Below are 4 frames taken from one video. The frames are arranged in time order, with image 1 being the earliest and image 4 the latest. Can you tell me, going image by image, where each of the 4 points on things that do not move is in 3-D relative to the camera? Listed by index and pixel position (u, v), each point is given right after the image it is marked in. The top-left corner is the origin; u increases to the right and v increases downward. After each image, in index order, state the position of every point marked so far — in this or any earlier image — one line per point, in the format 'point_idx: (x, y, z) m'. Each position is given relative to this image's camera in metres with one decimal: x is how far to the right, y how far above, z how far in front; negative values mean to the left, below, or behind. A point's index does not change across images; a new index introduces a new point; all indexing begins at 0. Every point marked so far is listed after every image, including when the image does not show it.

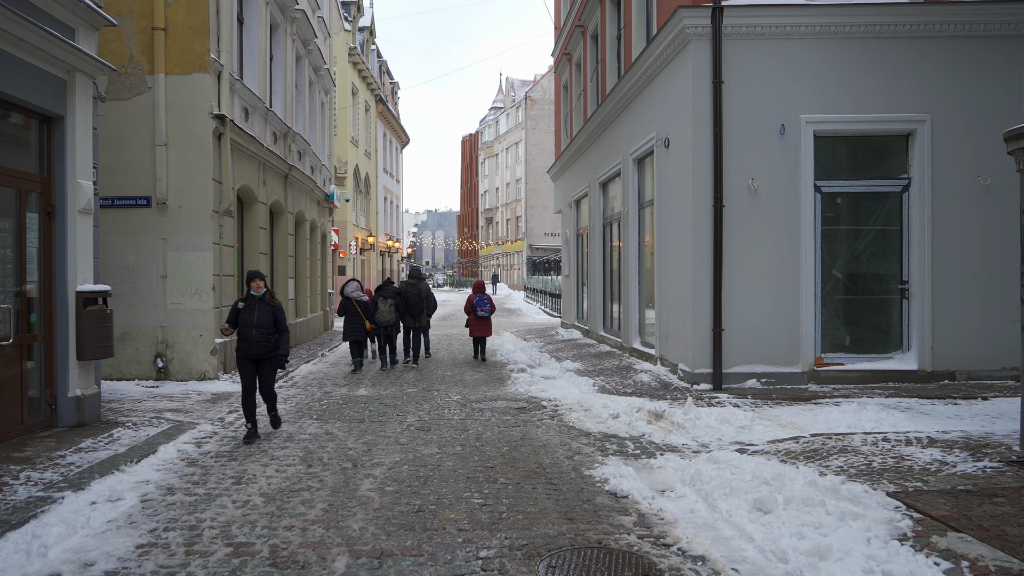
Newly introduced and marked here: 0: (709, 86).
0: (+2.4, +2.5, +9.8) m
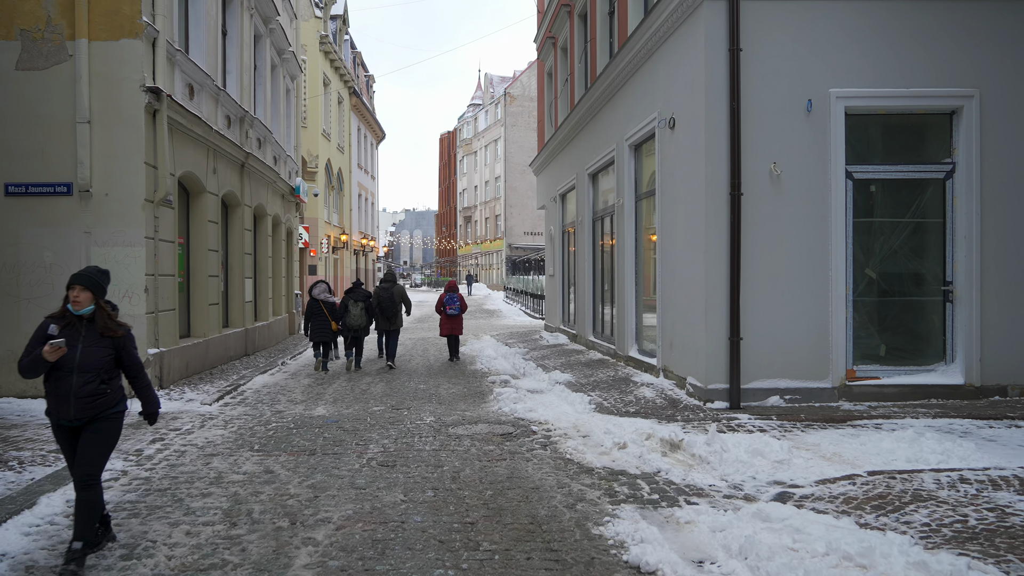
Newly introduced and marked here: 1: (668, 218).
0: (+2.2, +2.4, +8.4) m
1: (+1.9, +0.9, +9.9) m
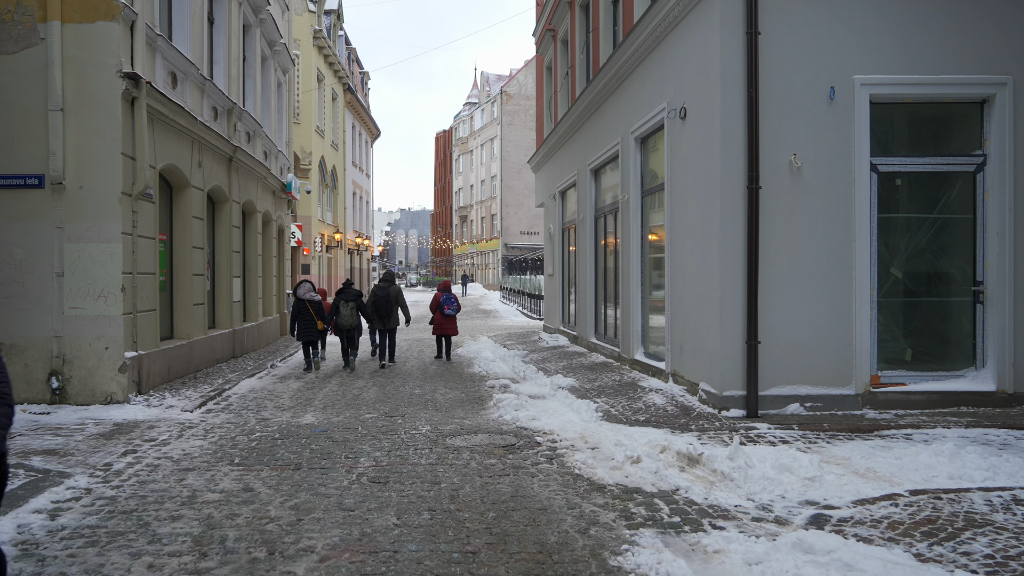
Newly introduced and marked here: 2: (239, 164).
0: (+2.2, +2.4, +7.8) m
1: (+1.9, +0.9, +9.3) m
2: (-4.9, +2.2, +14.5) m
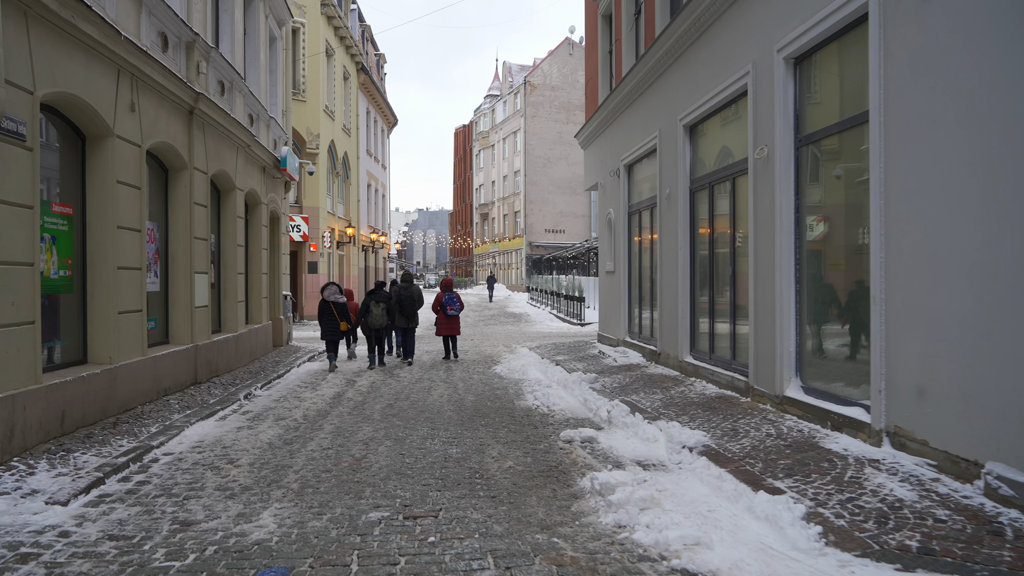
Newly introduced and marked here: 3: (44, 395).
0: (+2.9, +2.5, +3.9) m
1: (+2.7, +0.9, +5.4) m
2: (-4.1, +2.2, +10.7) m
3: (-3.6, -0.8, +6.2) m
